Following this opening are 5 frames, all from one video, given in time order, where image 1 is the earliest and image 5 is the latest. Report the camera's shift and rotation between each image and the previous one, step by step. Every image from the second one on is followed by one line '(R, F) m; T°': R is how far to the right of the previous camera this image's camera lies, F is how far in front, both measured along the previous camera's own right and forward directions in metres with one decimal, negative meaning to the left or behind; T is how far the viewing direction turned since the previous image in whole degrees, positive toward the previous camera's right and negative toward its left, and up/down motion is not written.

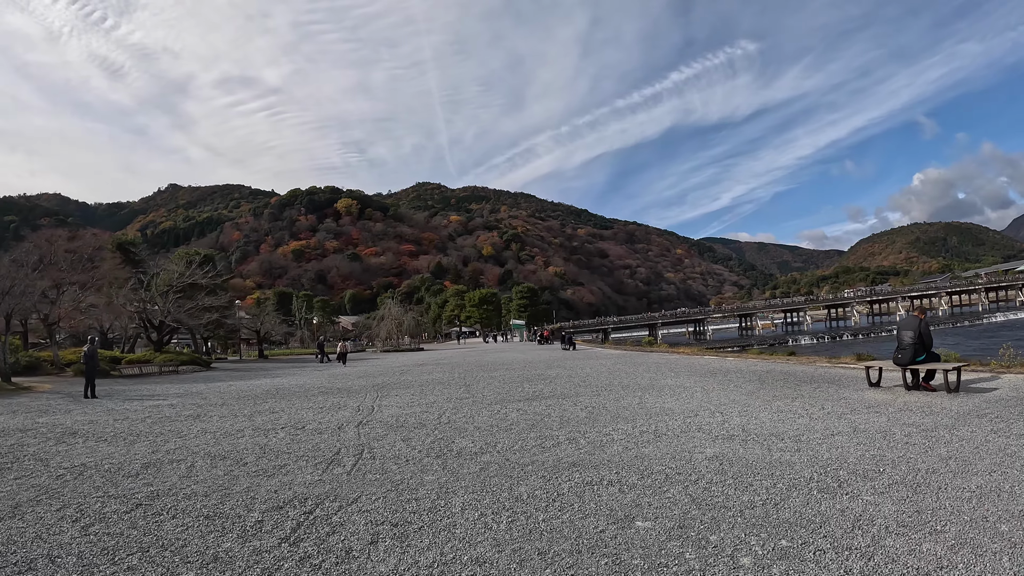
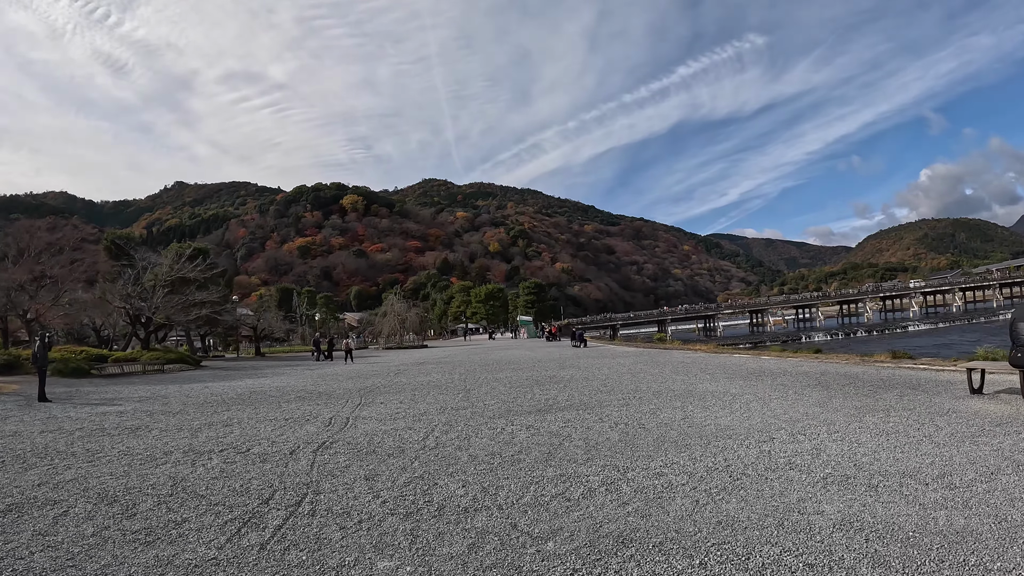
(0.0, +1.8) m; -1°
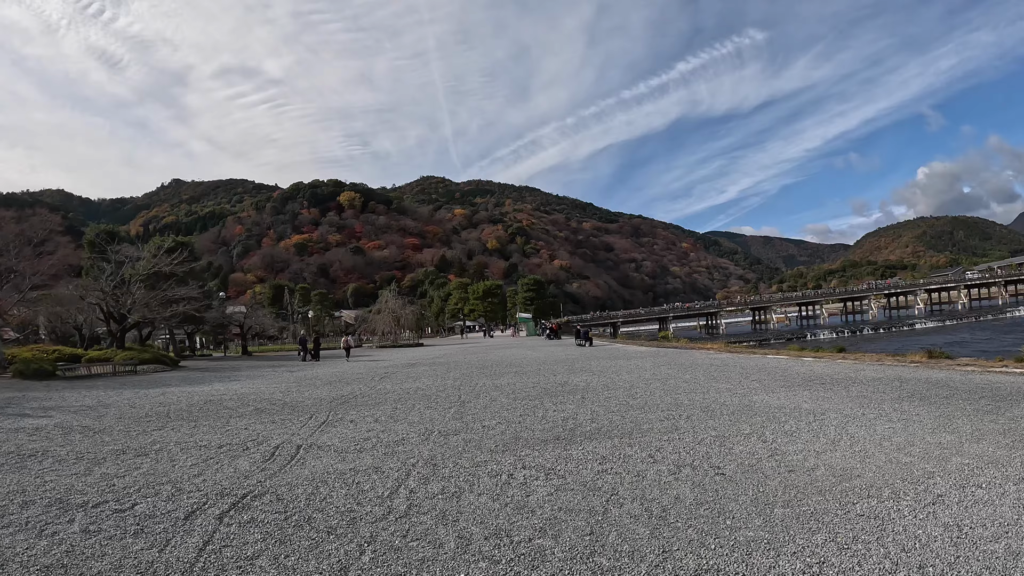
(-0.1, +1.9) m; 0°
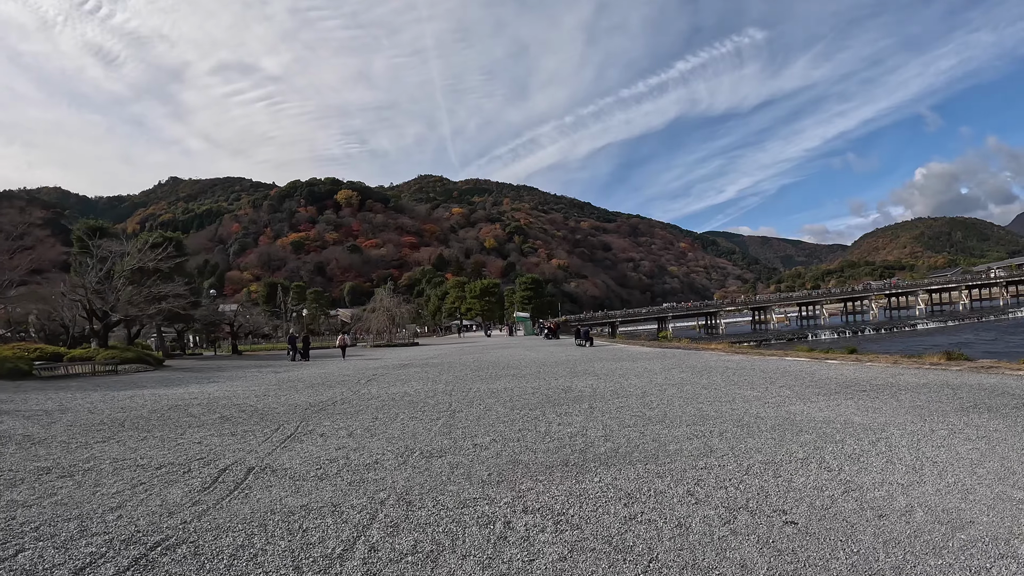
(0.0, +1.0) m; 0°
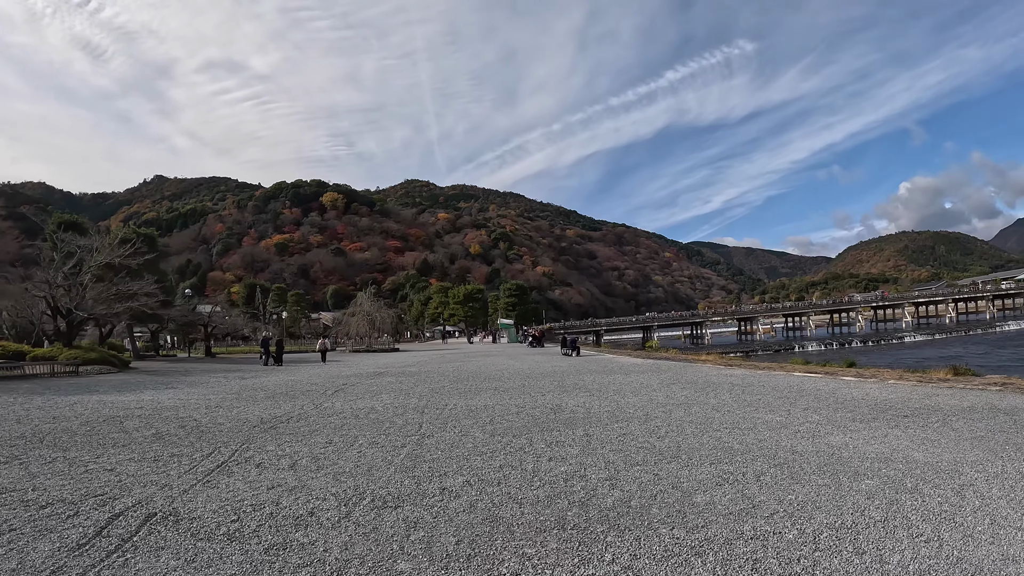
(0.0, +1.1) m; +1°
